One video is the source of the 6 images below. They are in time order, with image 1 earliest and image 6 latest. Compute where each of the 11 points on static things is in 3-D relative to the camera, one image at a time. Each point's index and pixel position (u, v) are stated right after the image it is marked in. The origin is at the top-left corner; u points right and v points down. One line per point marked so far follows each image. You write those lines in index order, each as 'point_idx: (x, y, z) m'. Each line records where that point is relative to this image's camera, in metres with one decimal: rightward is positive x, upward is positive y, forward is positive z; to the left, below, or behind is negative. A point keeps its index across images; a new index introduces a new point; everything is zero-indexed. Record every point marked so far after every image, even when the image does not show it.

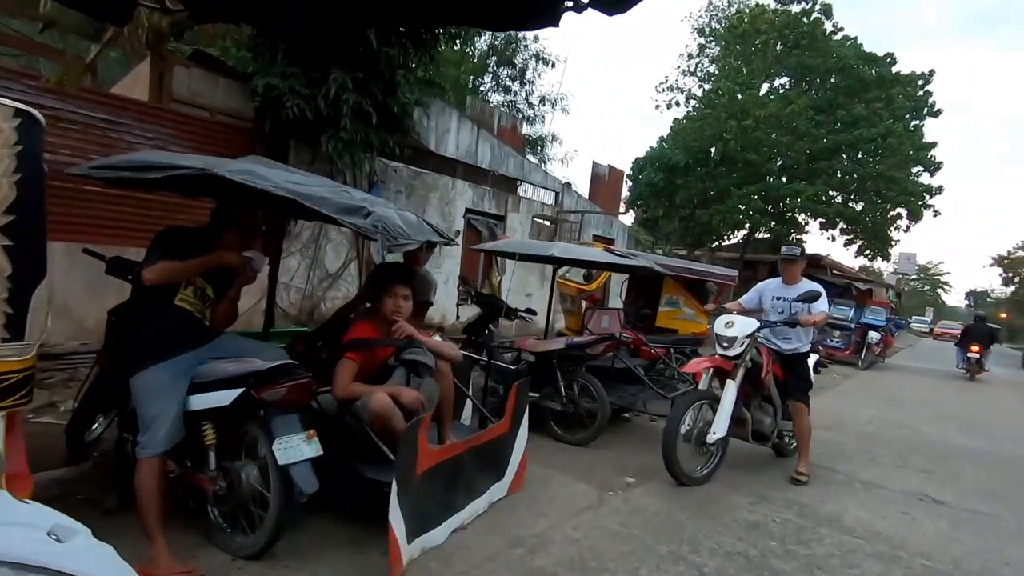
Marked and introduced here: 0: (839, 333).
0: (+10.9, -1.5, +17.8) m
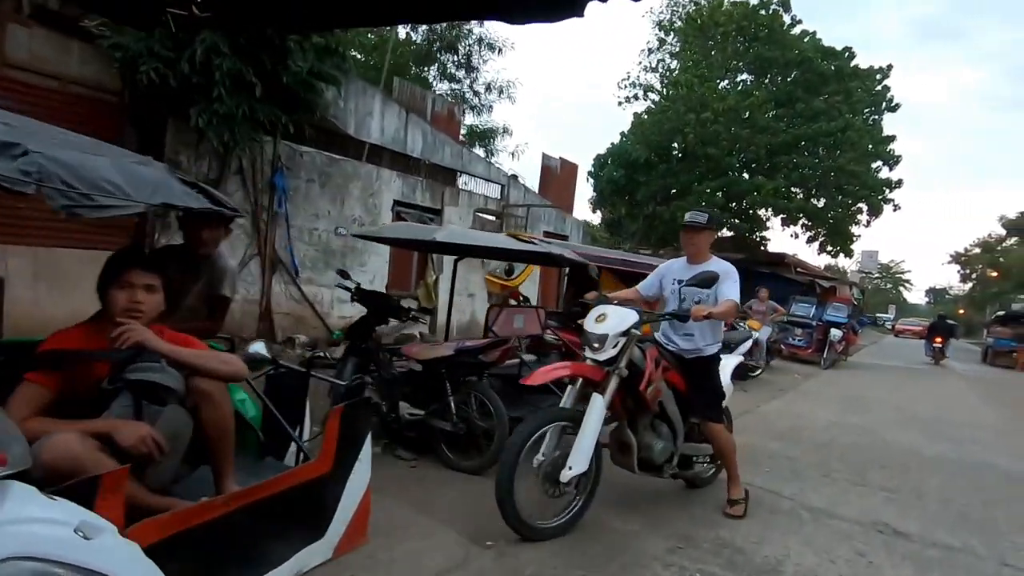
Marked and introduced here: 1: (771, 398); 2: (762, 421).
0: (+9.4, -1.4, +17.3) m
1: (+4.9, -2.1, +10.1) m
2: (+3.7, -1.9, +7.8) m
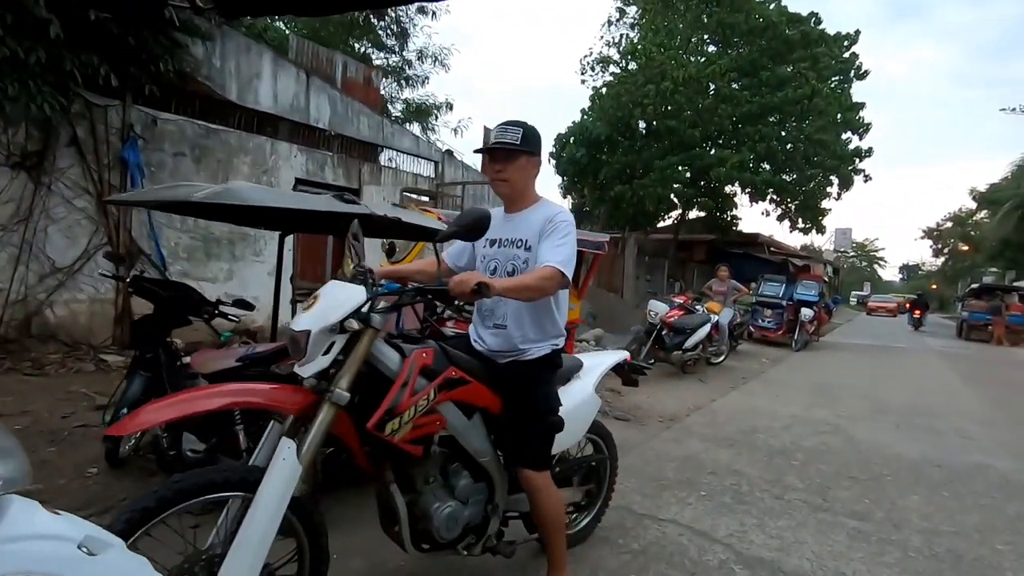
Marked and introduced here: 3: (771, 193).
0: (+7.9, -0.7, +16.2) m
1: (+3.6, -1.7, +8.9) m
2: (+2.5, -1.6, +6.6) m
3: (+9.7, +3.6, +20.0) m
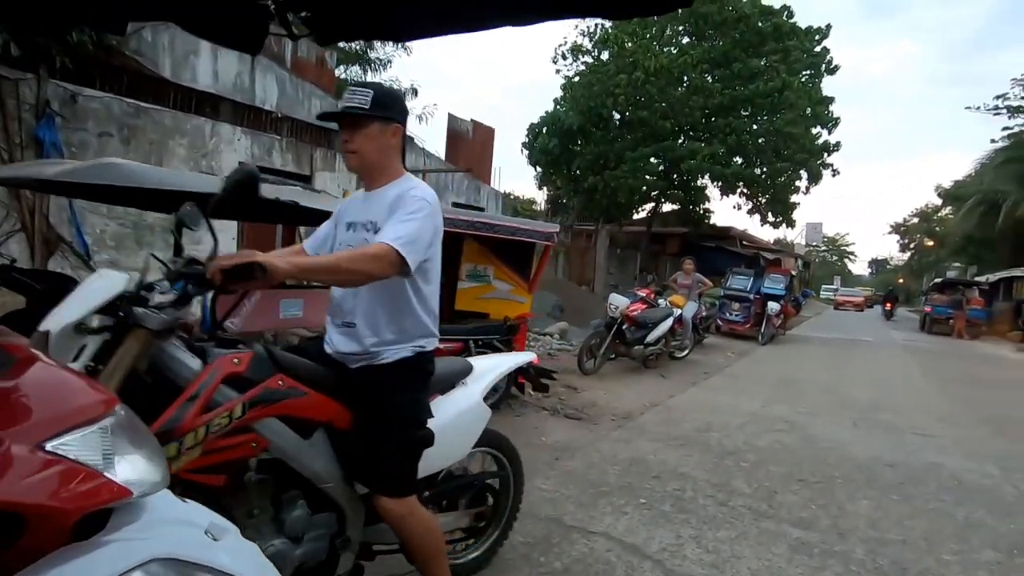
0: (+6.9, -0.5, +16.2) m
1: (+2.9, -1.6, +8.7) m
2: (+1.9, -1.6, +6.4) m
3: (+8.6, +3.8, +20.0) m
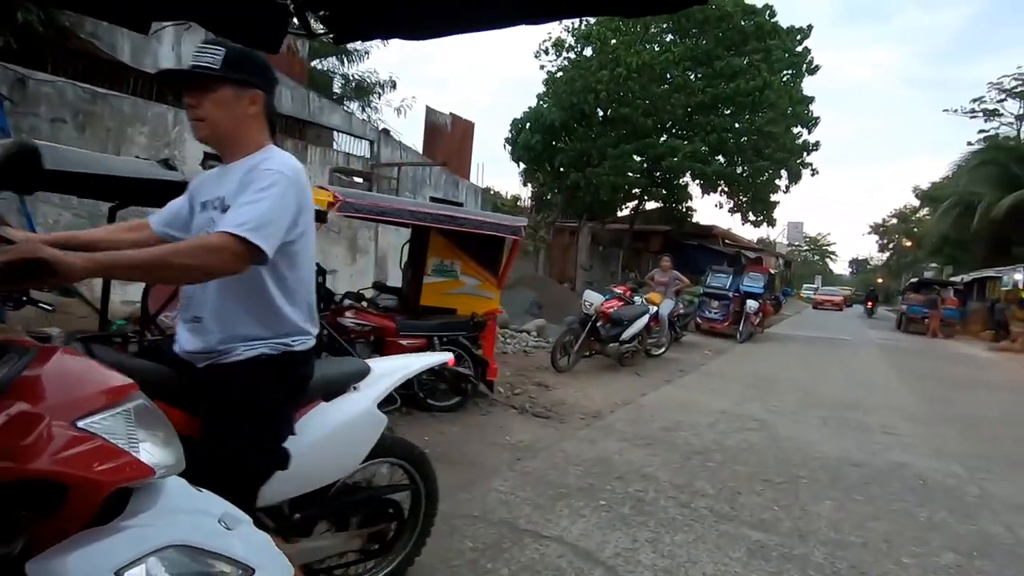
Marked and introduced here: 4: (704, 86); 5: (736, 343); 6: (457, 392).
0: (+6.2, -0.5, +16.2) m
1: (+2.5, -1.5, +8.7) m
2: (+1.5, -1.5, +6.3) m
3: (+7.9, +3.9, +20.1) m
4: (+7.0, +7.4, +19.5) m
5: (+6.5, -1.6, +15.5) m
6: (-0.6, -1.2, +6.0) m
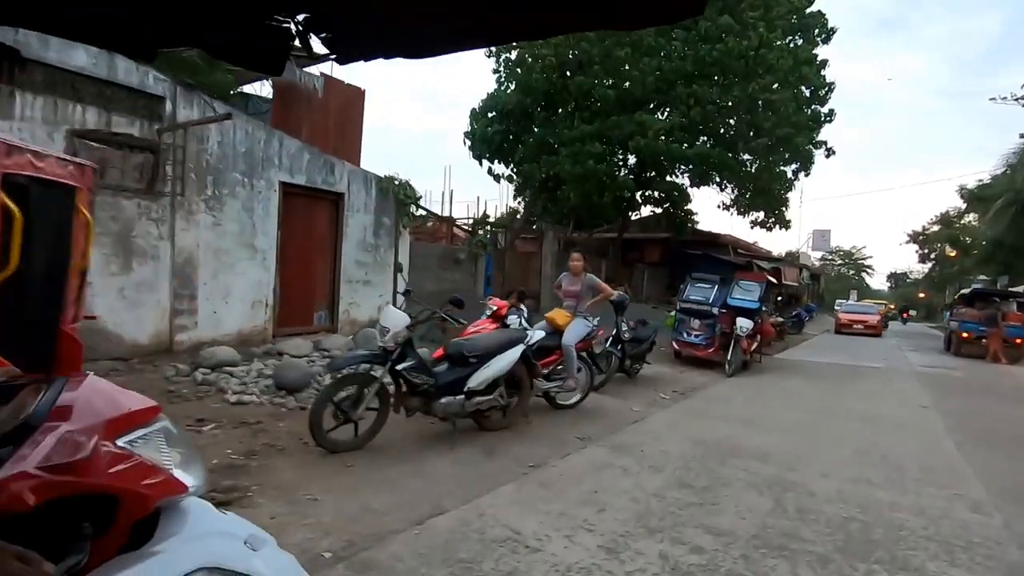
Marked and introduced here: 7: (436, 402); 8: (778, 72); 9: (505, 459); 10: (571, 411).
0: (+4.2, -0.8, +12.1) m
1: (+0.1, -1.6, +4.7) m
2: (-1.0, -1.6, +2.4) m
3: (+6.0, +3.4, +16.0) m
4: (+5.1, +6.9, +15.7) m
5: (+4.5, -1.9, +11.4) m
6: (-3.1, -1.2, +2.2) m
7: (-0.7, -1.1, +5.3) m
8: (+7.9, +6.3, +15.8) m
9: (-0.1, -1.6, +4.9) m
10: (+0.8, -1.6, +7.0) m
